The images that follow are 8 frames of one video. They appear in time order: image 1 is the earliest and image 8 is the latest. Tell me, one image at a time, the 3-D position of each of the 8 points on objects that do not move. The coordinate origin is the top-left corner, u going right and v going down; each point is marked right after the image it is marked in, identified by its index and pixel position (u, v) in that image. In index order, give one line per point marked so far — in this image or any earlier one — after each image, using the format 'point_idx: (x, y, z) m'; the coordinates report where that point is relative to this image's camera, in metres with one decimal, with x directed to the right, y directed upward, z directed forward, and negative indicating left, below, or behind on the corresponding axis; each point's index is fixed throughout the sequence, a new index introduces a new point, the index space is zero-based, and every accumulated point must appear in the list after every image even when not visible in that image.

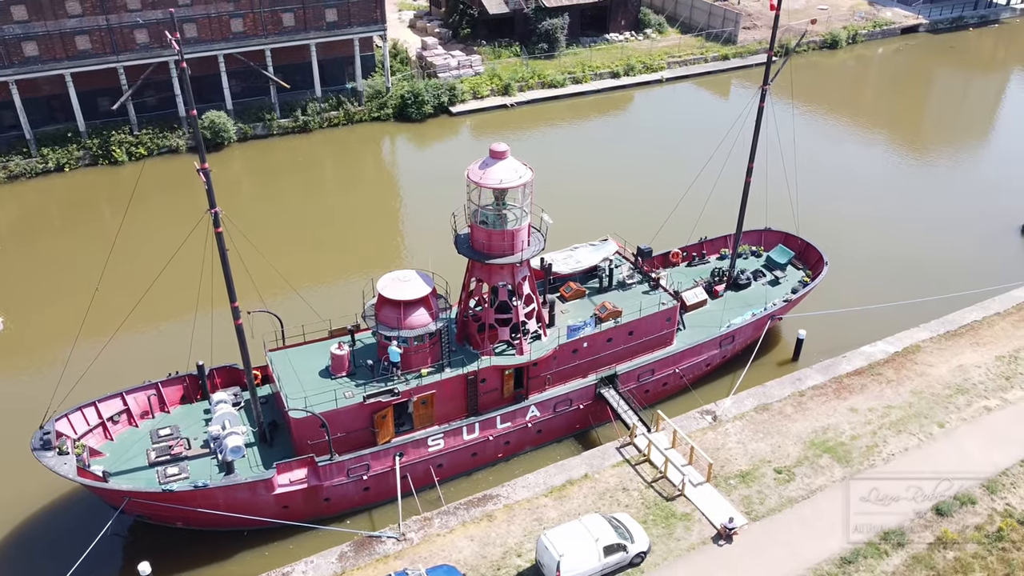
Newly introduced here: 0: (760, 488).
0: (+5.7, -4.6, +18.5) m
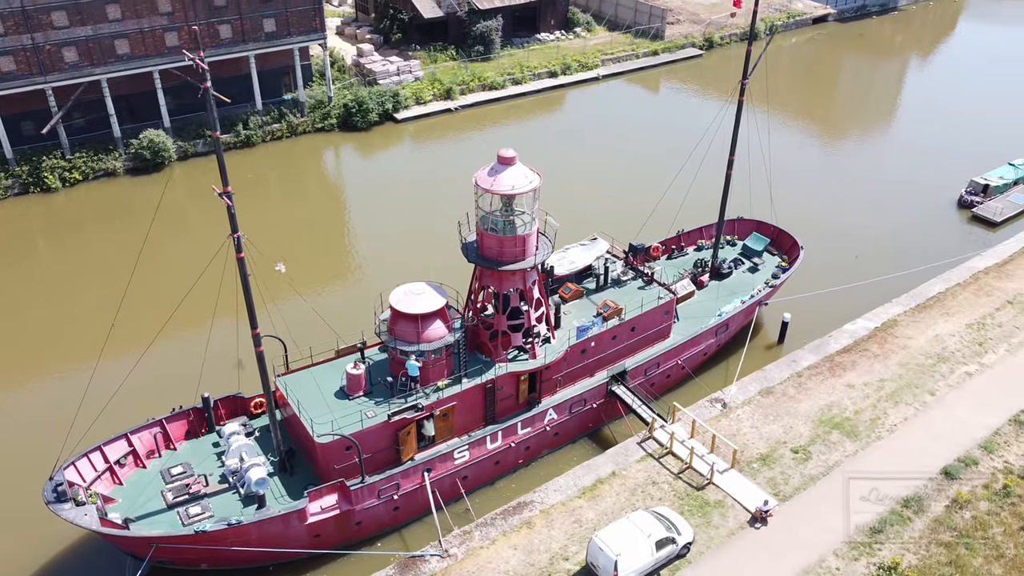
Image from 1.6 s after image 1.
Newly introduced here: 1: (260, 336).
0: (+6.4, -4.3, +19.1) m
1: (-5.2, -1.0, +16.6) m
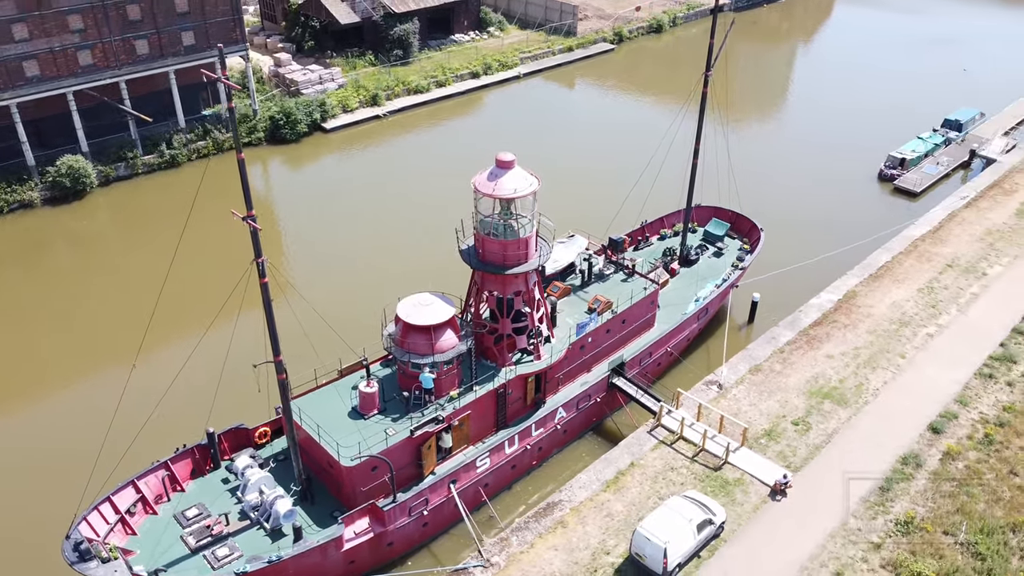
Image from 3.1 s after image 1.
0: (+6.8, -3.8, +20.0) m
1: (-4.5, -1.5, +15.9) m
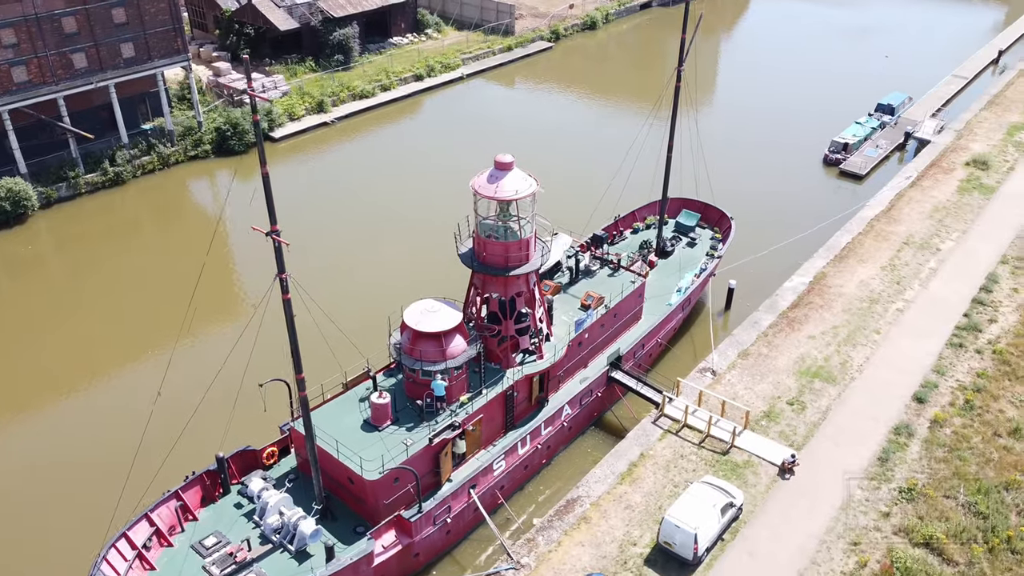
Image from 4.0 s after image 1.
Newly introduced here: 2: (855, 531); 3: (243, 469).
0: (+7.0, -3.4, +20.7) m
1: (-4.0, -1.8, +15.5) m
2: (+7.5, -5.3, +17.7) m
3: (-6.1, -4.1, +18.4) m
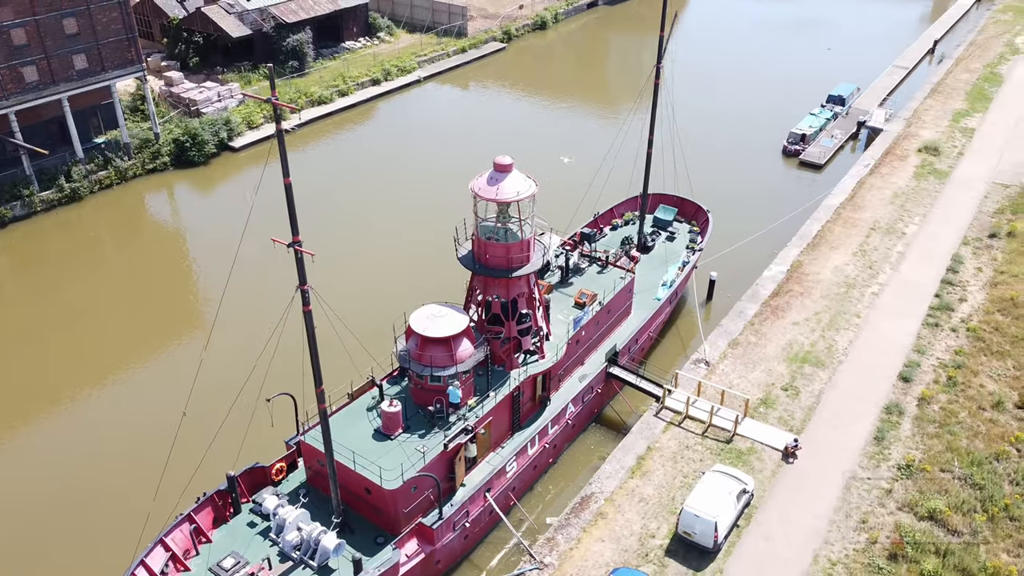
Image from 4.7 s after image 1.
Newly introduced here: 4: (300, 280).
0: (+7.1, -3.1, +21.2) m
1: (-3.6, -2.0, +15.3) m
2: (+7.9, -5.0, +18.2) m
3: (-5.8, -4.4, +18.0) m
4: (-3.6, +0.1, +13.8) m
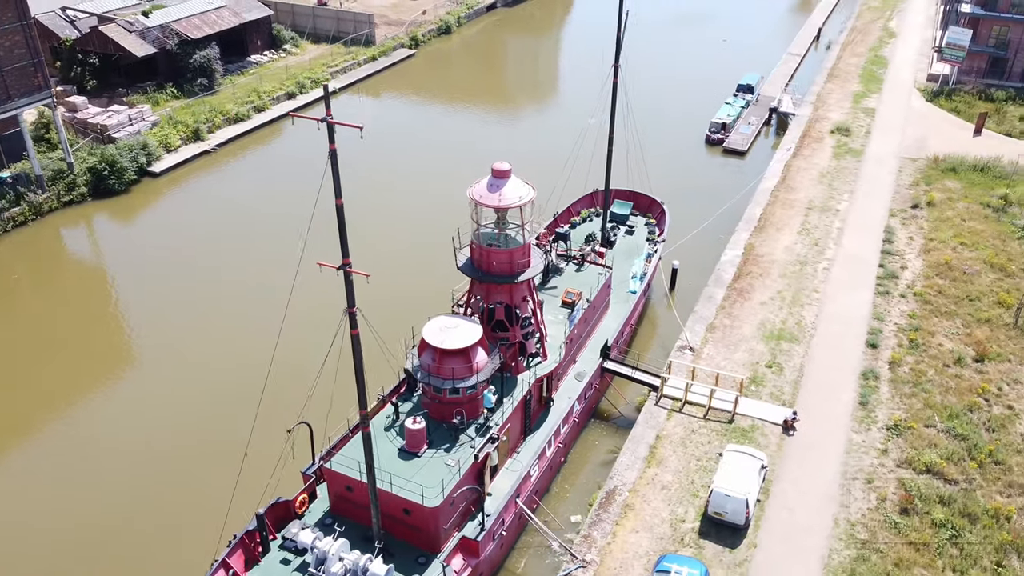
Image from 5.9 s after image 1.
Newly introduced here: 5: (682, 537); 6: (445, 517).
0: (+7.1, -2.6, +22.3) m
1: (-2.7, -2.4, +14.9) m
2: (+8.5, -4.4, +19.4) m
3: (-5.0, -5.0, +17.2) m
4: (-2.7, -0.2, +13.4) m
5: (+3.7, -5.5, +17.8) m
6: (-1.4, -4.7, +16.6) m
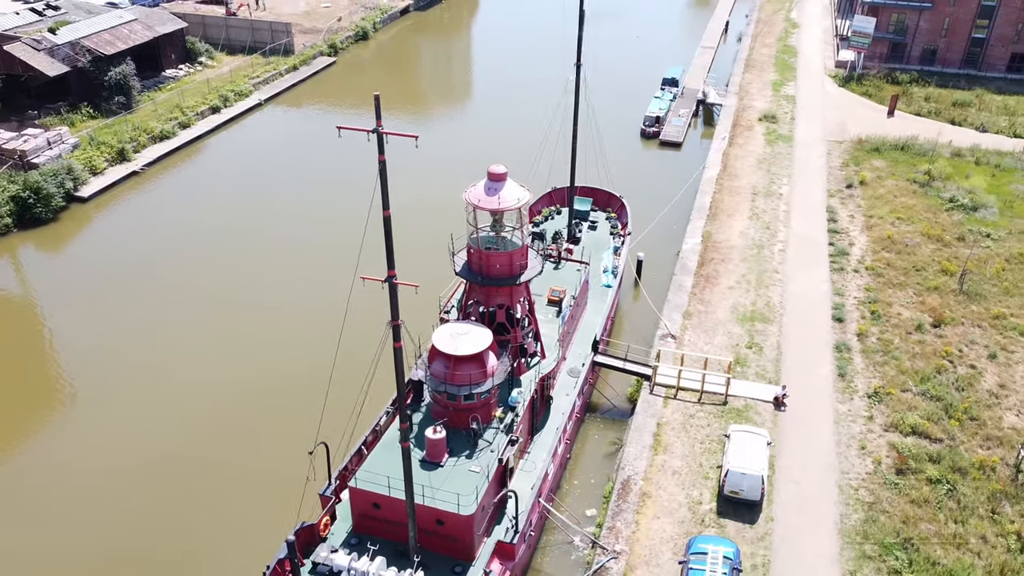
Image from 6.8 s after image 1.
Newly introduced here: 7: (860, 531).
0: (+6.9, -2.1, +23.1) m
1: (-1.9, -2.6, +14.7) m
2: (+8.7, -3.8, +20.5) m
3: (-4.3, -5.4, +16.7) m
4: (-1.9, -0.4, +13.2) m
5: (+4.3, -5.2, +18.3) m
6: (-0.7, -4.8, +16.6) m
7: (+7.7, -5.4, +17.9) m
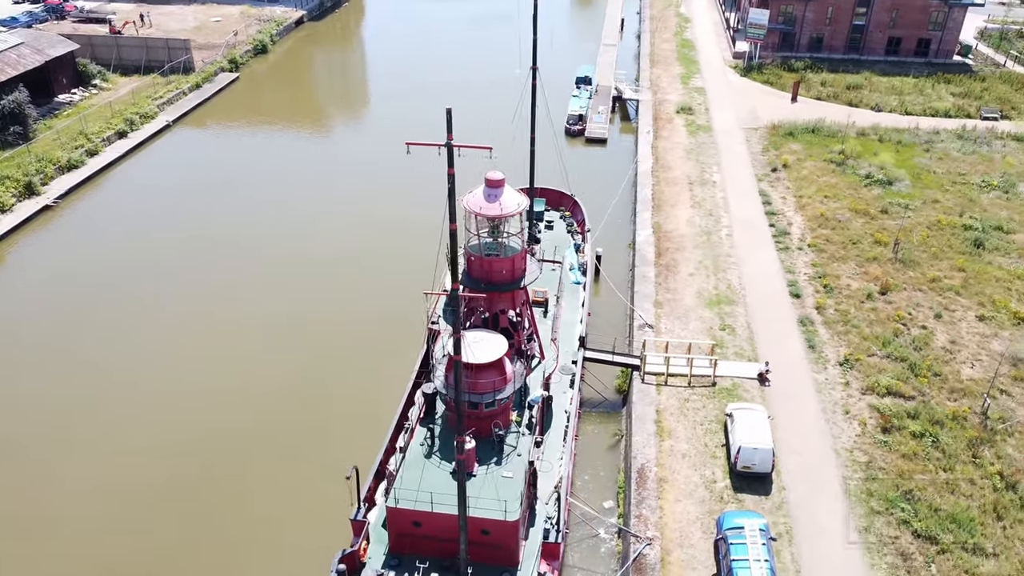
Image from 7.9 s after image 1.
0: (+6.6, -1.7, +24.3) m
1: (-1.0, -2.8, +14.6) m
2: (+8.9, -3.1, +21.9) m
3: (-3.3, -5.8, +16.3) m
4: (-0.9, -0.7, +13.1) m
5: (+4.9, -4.9, +19.1) m
6: (+0.3, -4.9, +16.7) m
7: (+8.3, -4.8, +19.2) m
